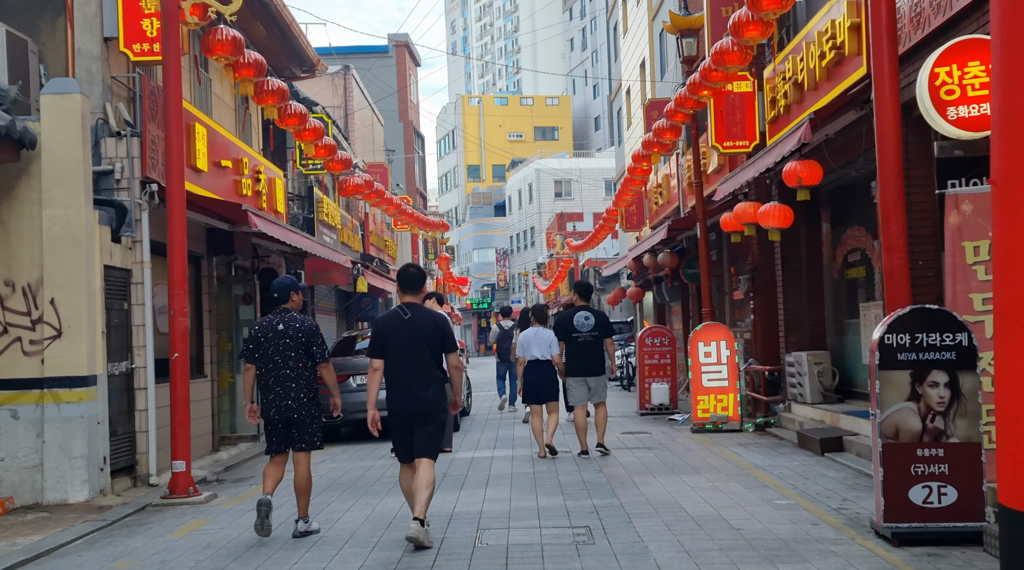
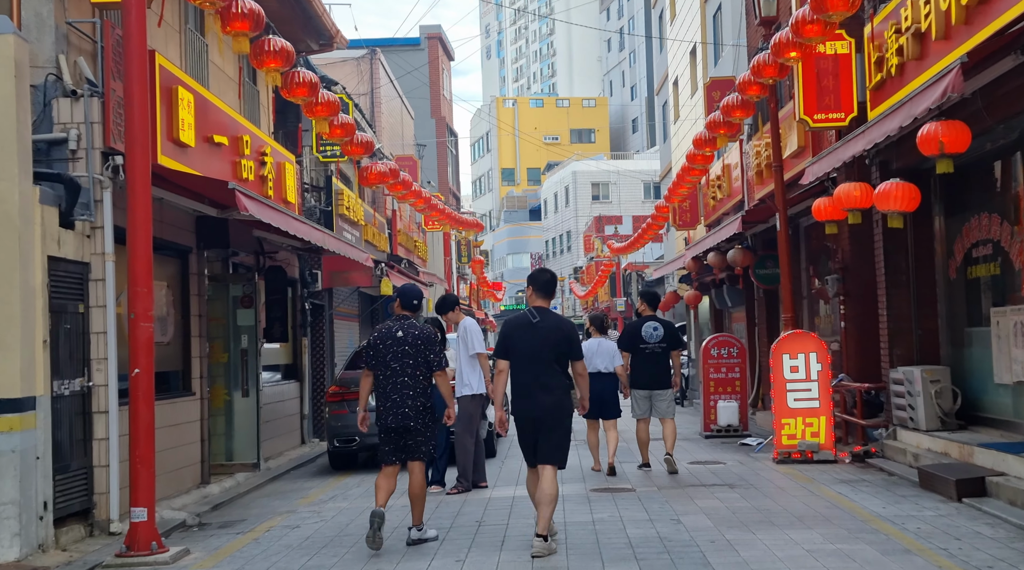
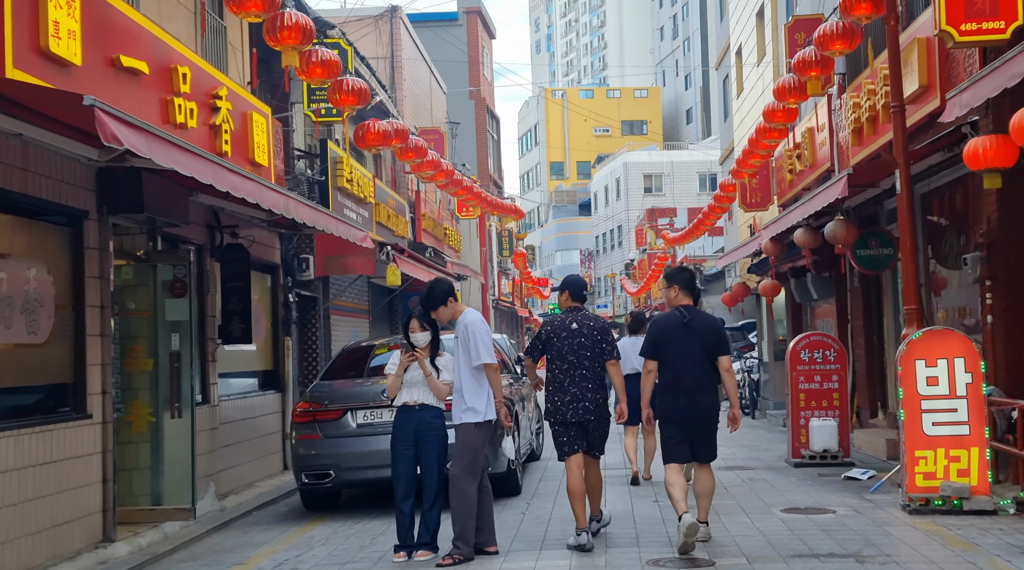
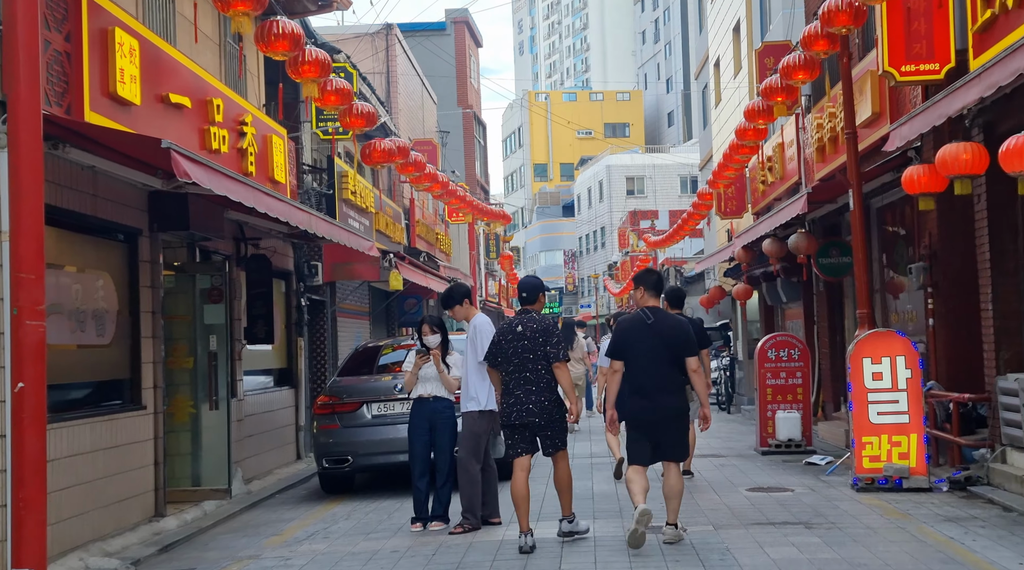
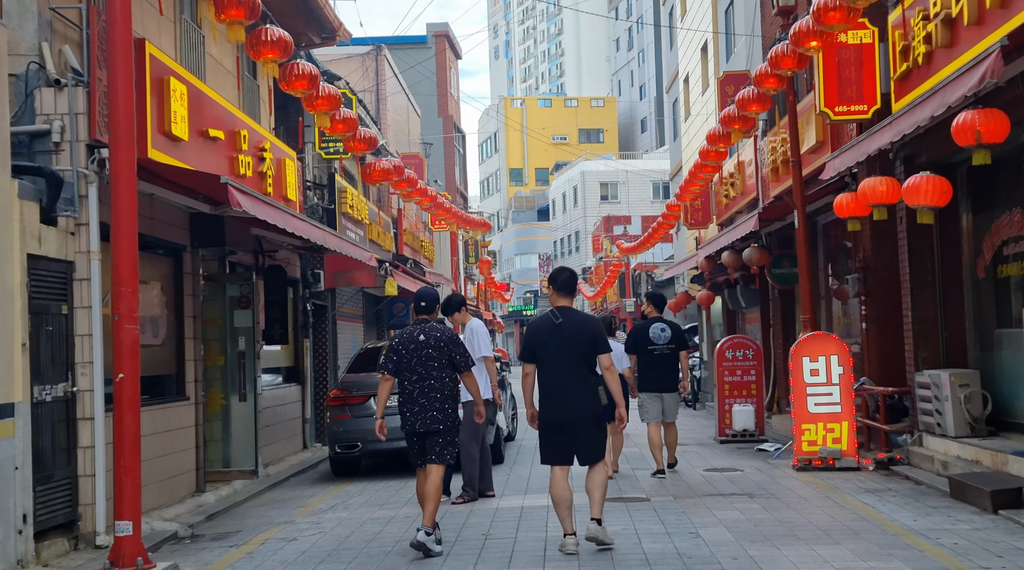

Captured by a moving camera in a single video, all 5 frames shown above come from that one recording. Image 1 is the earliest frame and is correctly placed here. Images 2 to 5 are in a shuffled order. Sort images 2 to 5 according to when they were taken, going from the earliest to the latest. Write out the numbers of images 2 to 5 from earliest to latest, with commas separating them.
2, 5, 4, 3
